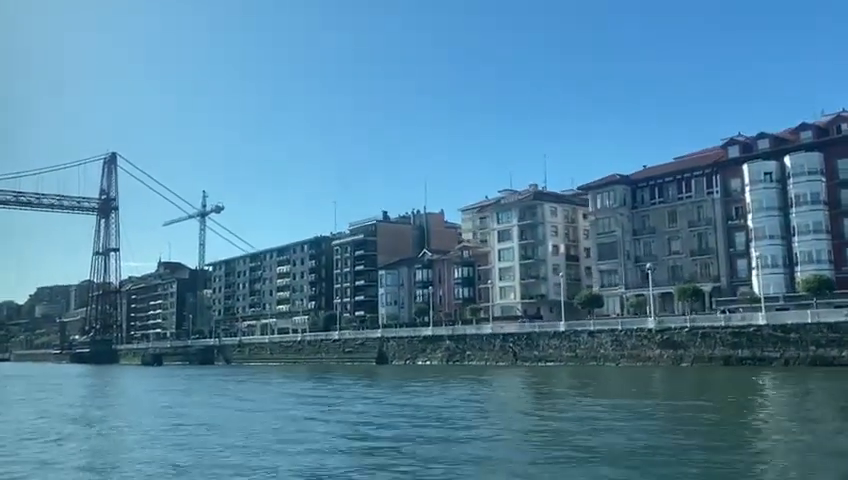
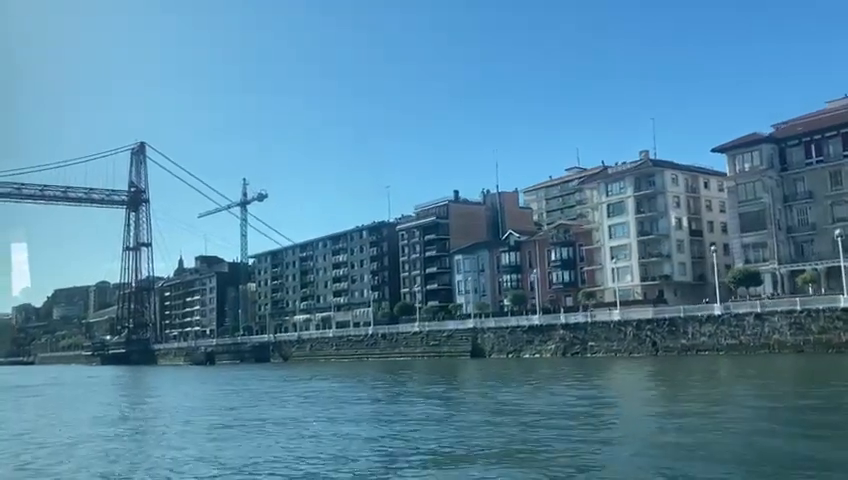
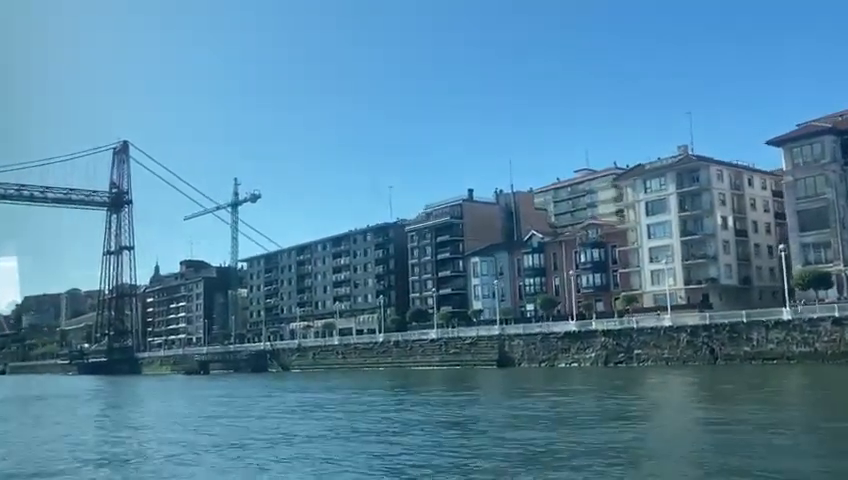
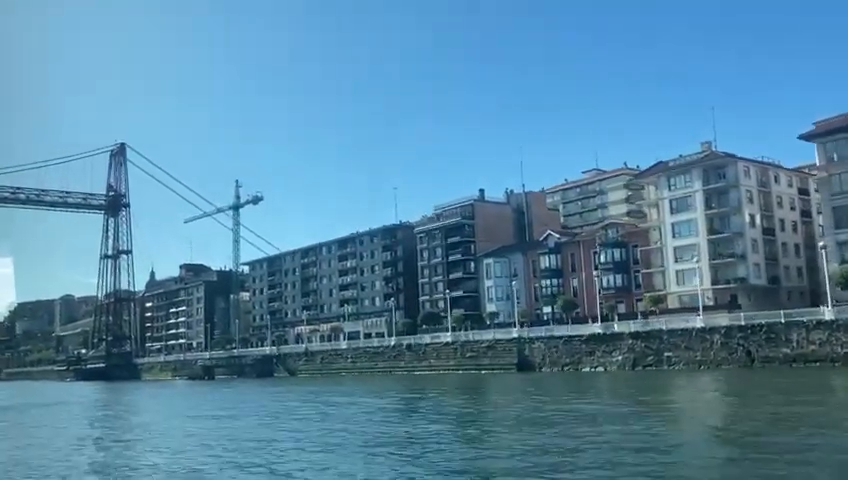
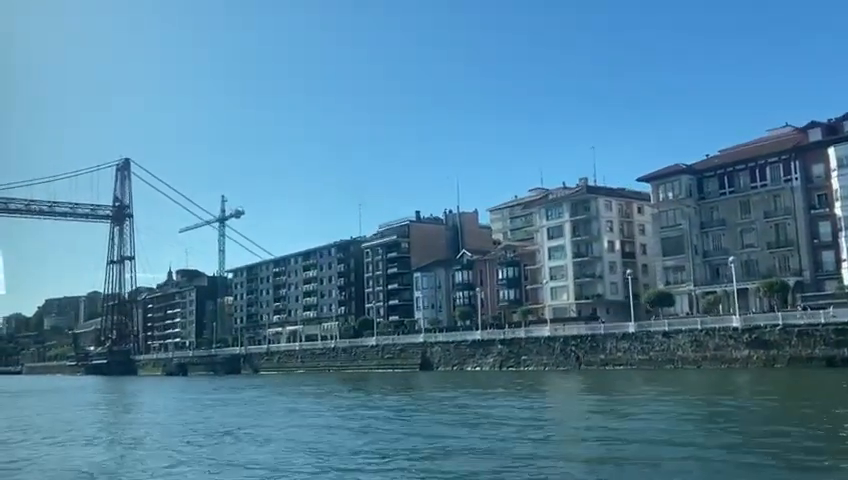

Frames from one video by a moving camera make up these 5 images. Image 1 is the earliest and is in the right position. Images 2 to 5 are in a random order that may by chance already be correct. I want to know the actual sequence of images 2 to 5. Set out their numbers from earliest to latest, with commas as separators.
5, 2, 3, 4
